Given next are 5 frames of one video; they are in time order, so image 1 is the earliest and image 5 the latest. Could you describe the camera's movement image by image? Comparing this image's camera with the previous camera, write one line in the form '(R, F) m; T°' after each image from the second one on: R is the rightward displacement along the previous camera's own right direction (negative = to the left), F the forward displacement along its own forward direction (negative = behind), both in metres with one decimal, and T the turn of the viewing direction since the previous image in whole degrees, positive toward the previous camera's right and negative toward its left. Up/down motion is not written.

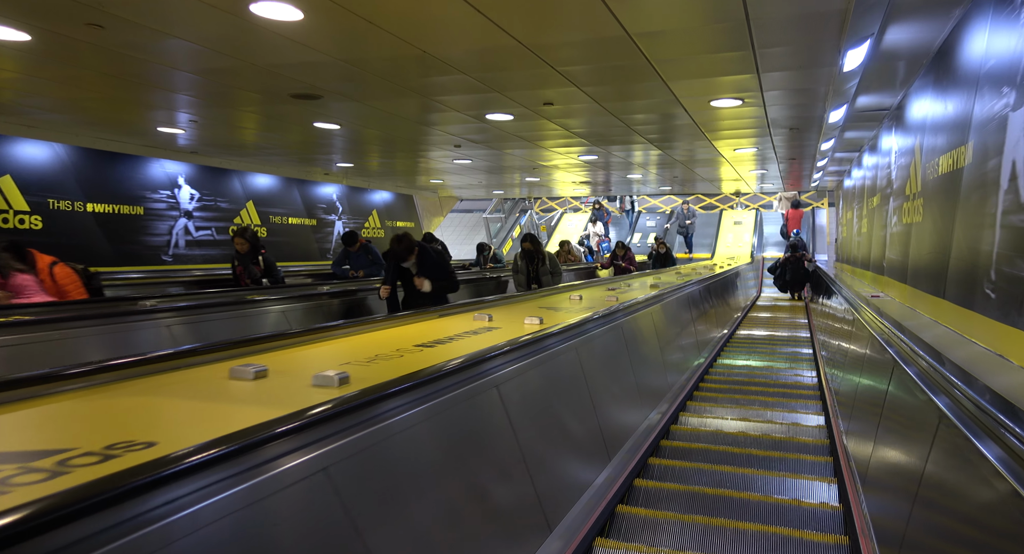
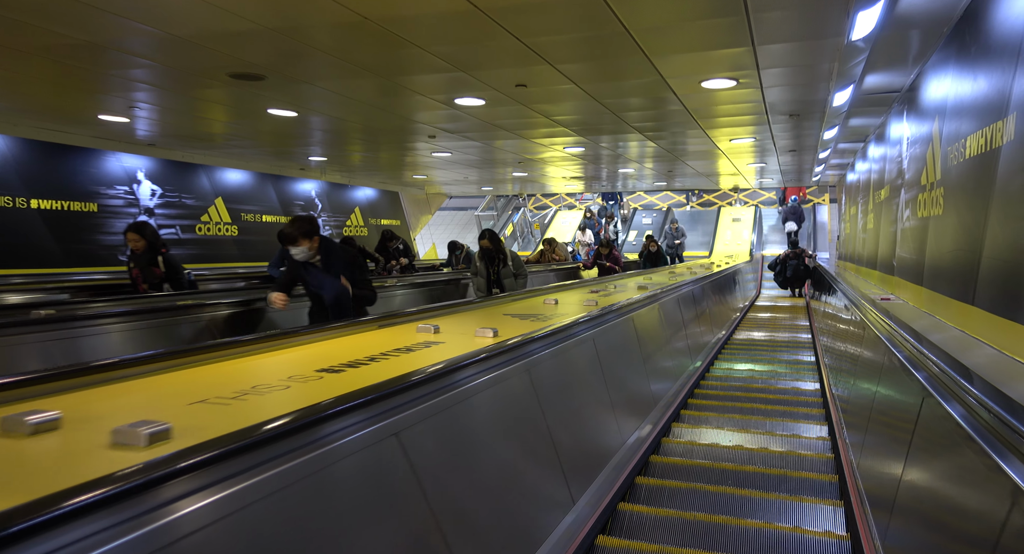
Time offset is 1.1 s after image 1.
(+0.2, +0.5) m; 0°
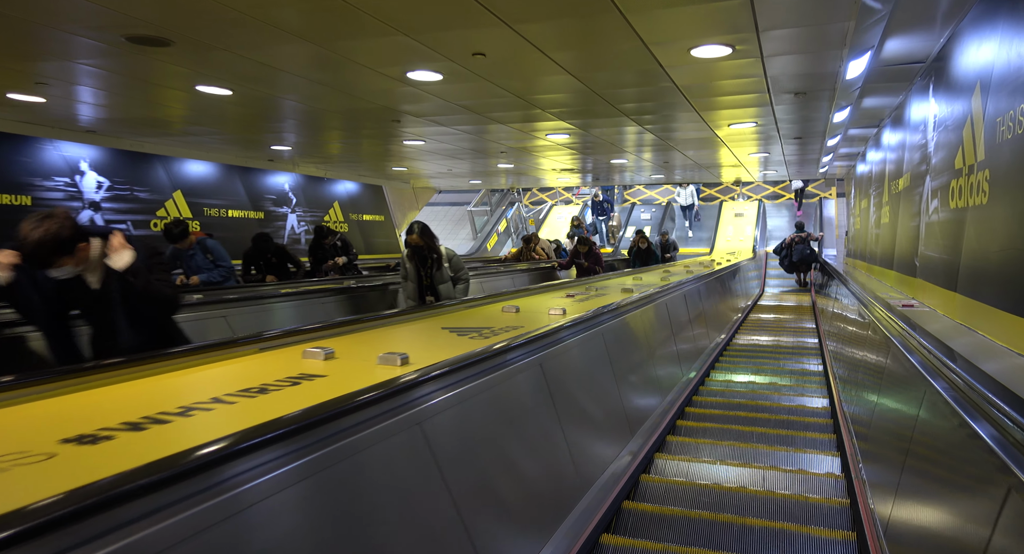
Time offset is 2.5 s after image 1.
(+0.3, +0.7) m; 0°
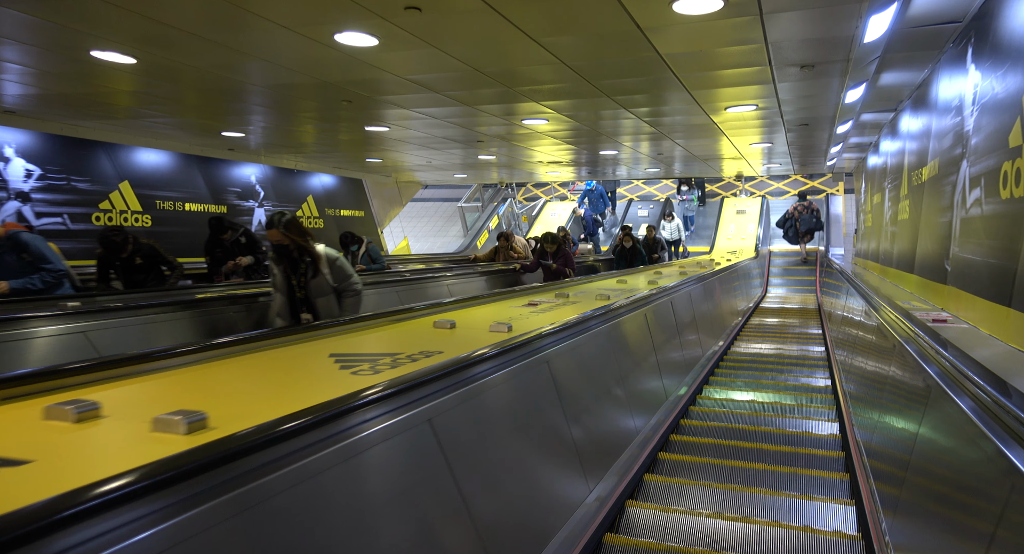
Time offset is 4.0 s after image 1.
(+0.3, +0.7) m; 0°
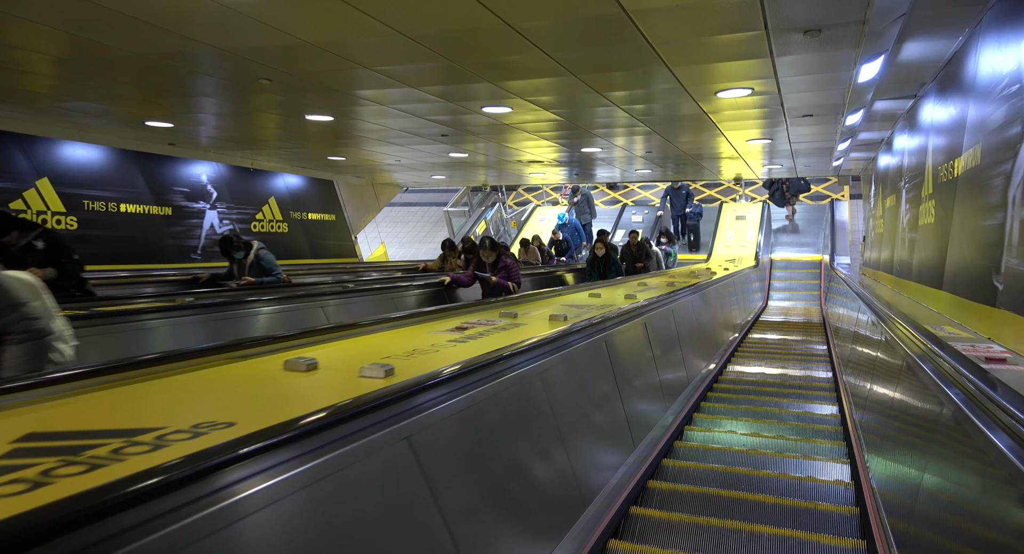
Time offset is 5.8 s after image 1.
(+0.4, +0.9) m; 0°
